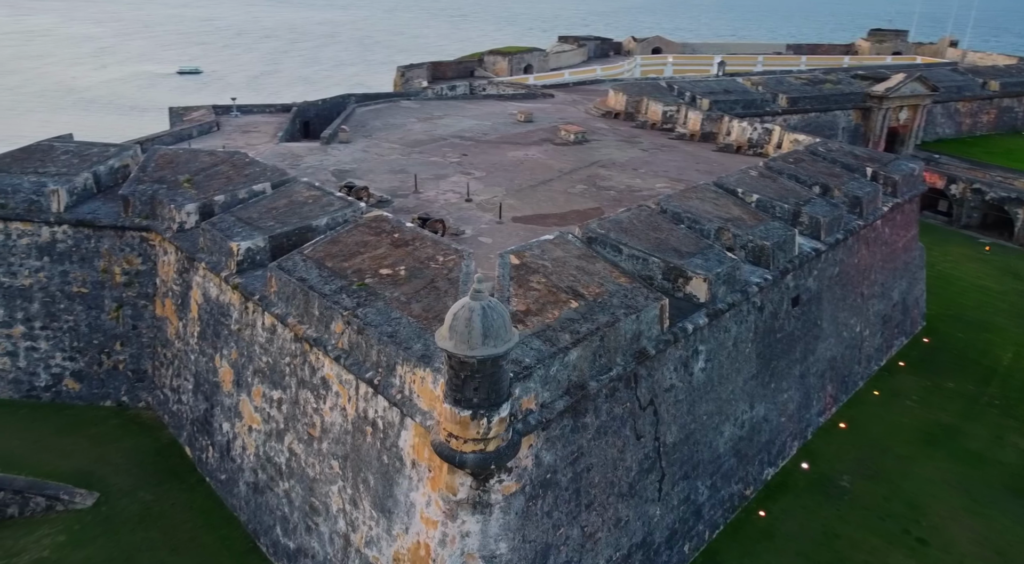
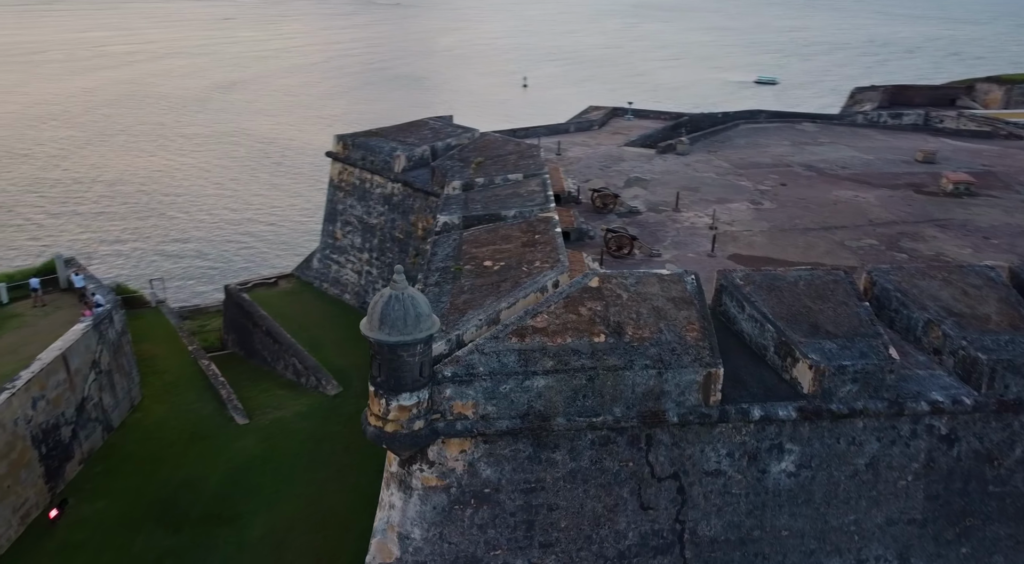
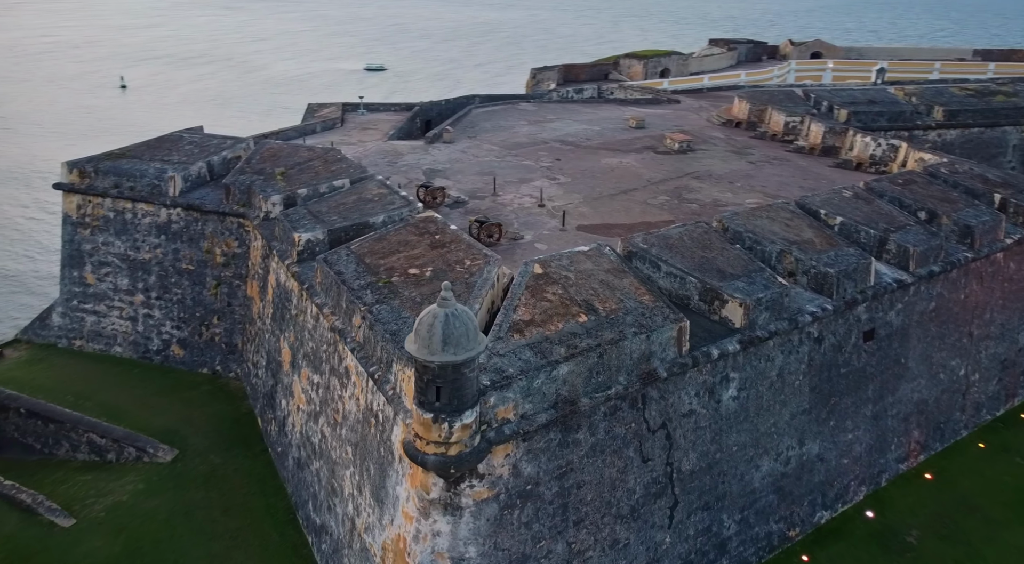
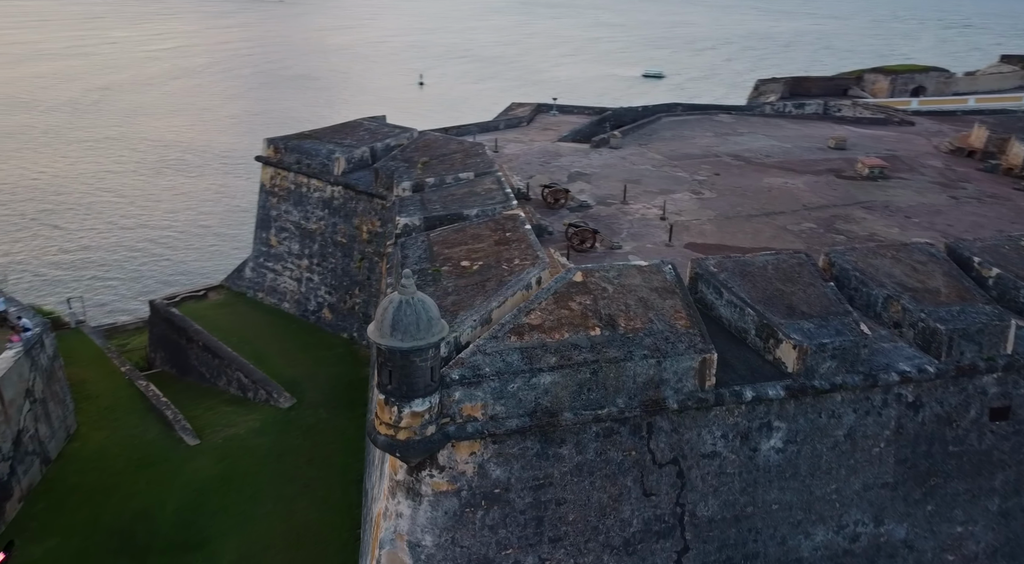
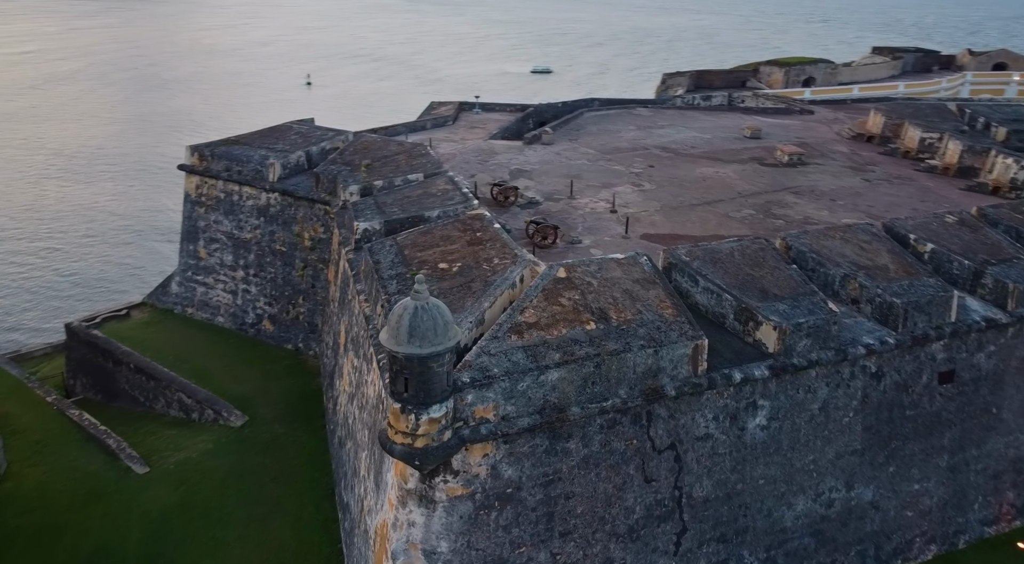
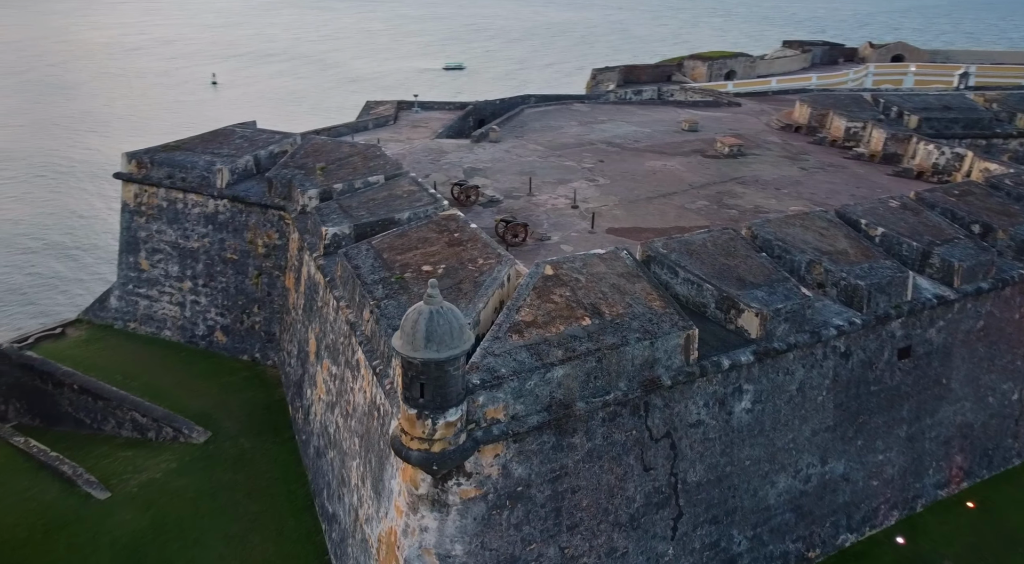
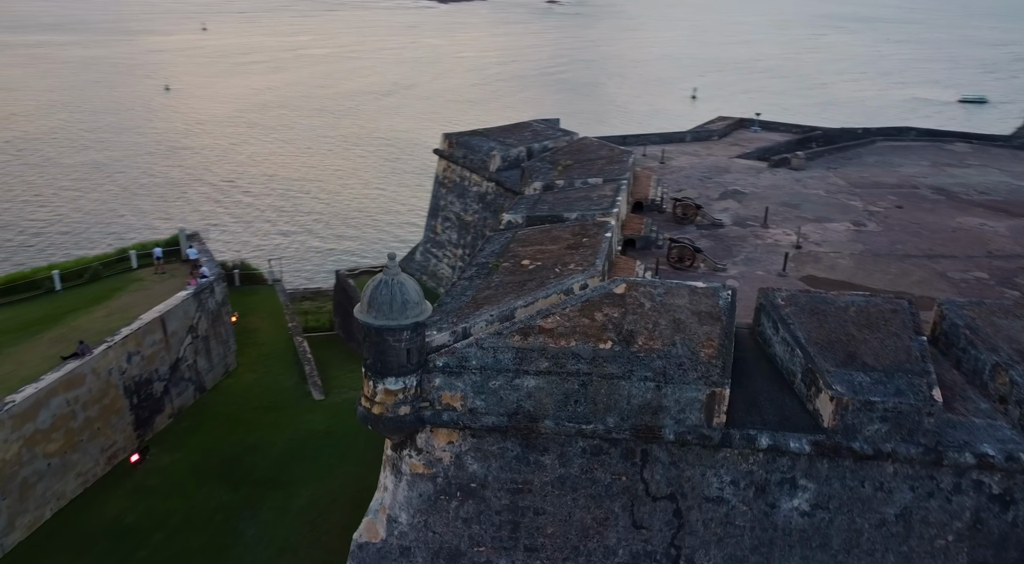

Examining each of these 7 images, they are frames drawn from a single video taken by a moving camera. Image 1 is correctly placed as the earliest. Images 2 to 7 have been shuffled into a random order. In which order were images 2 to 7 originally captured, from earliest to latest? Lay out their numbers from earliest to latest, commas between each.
3, 6, 5, 4, 2, 7
